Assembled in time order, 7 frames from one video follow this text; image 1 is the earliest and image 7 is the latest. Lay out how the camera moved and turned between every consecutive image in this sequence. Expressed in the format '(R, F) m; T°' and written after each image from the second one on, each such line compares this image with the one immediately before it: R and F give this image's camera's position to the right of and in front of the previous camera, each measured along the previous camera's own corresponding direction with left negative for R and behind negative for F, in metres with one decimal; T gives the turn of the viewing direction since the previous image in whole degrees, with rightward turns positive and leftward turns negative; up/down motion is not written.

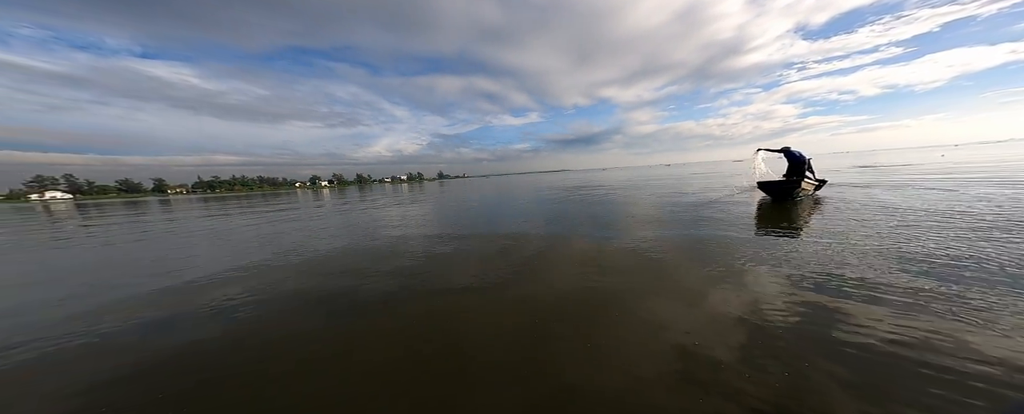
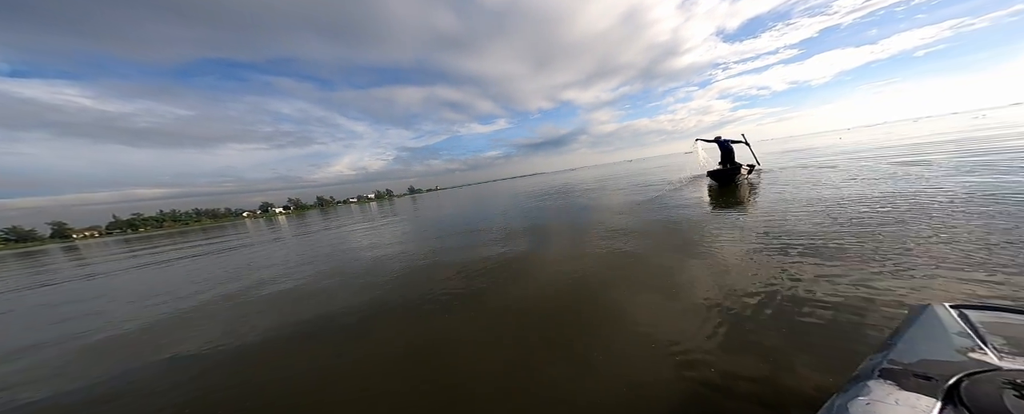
(-1.1, -0.2) m; +7°
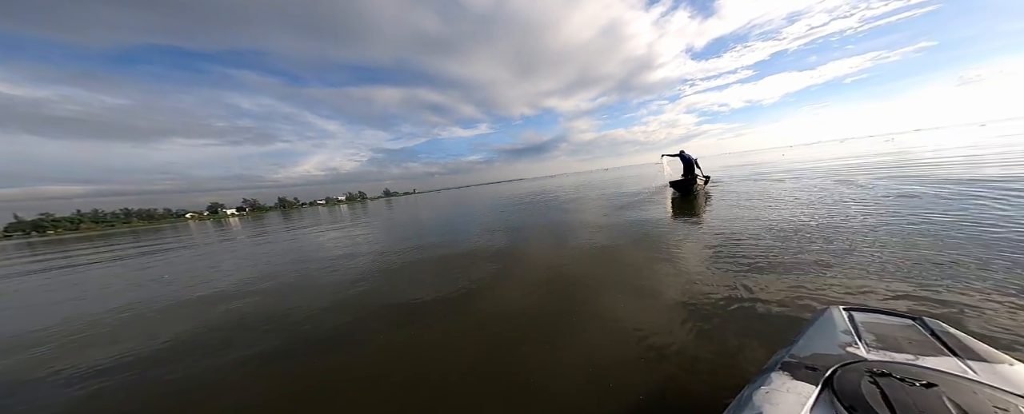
(-0.6, +0.2) m; +5°
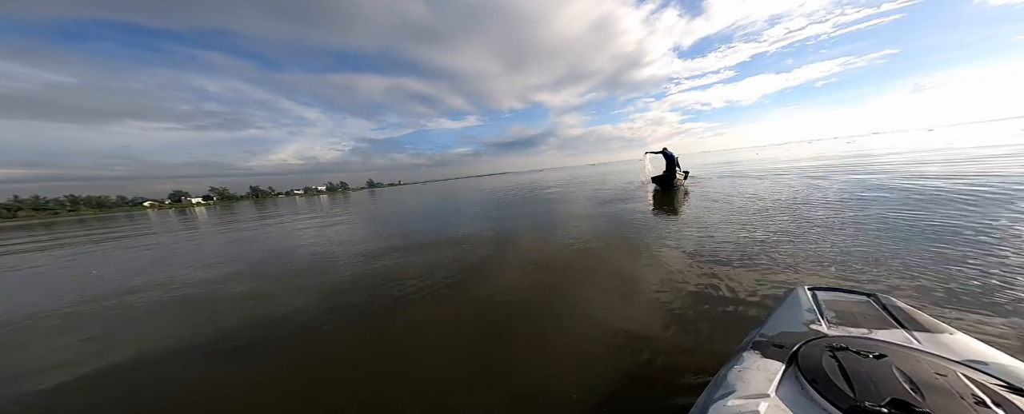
(-0.2, 0.0) m; +3°
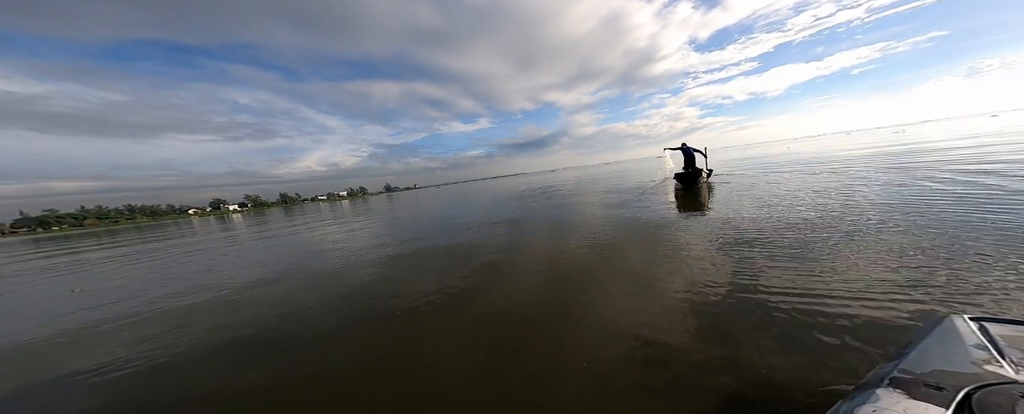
(+0.3, 0.0) m; -3°
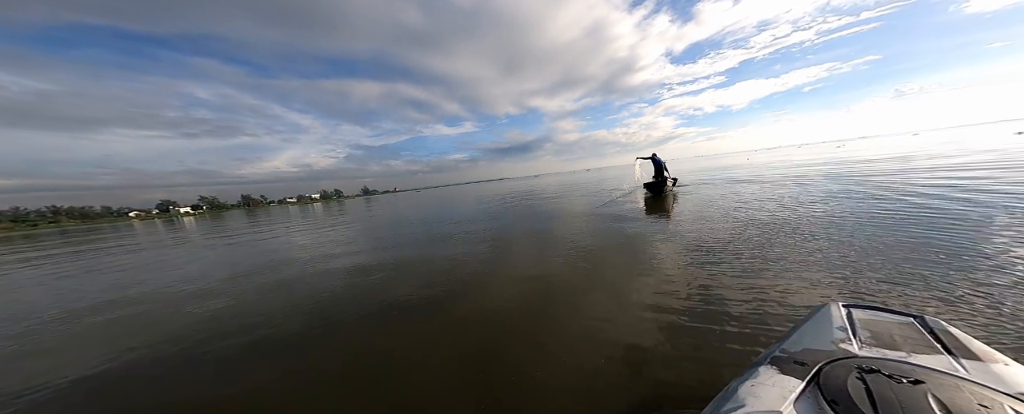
(-0.5, +0.2) m; +4°
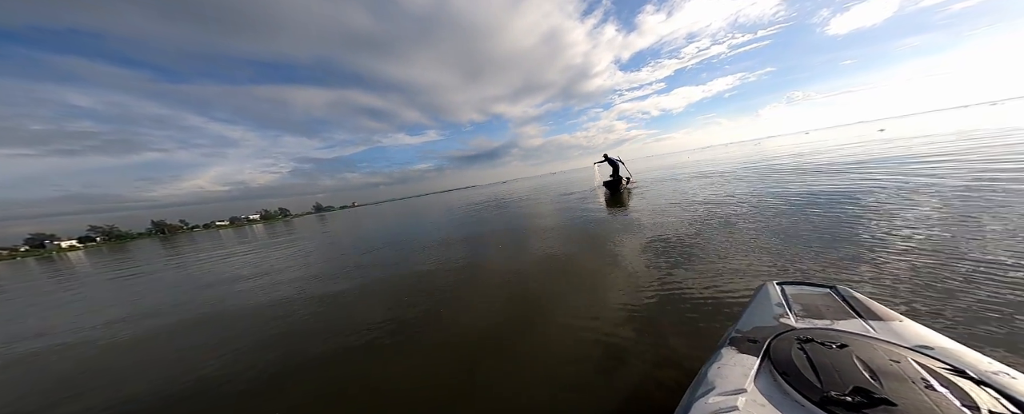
(-0.9, +0.5) m; +8°
